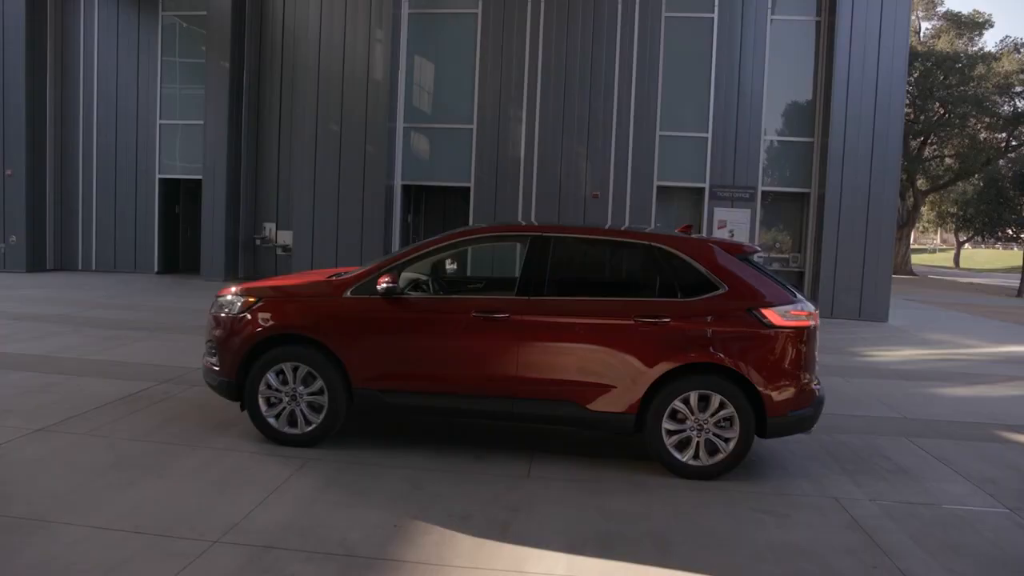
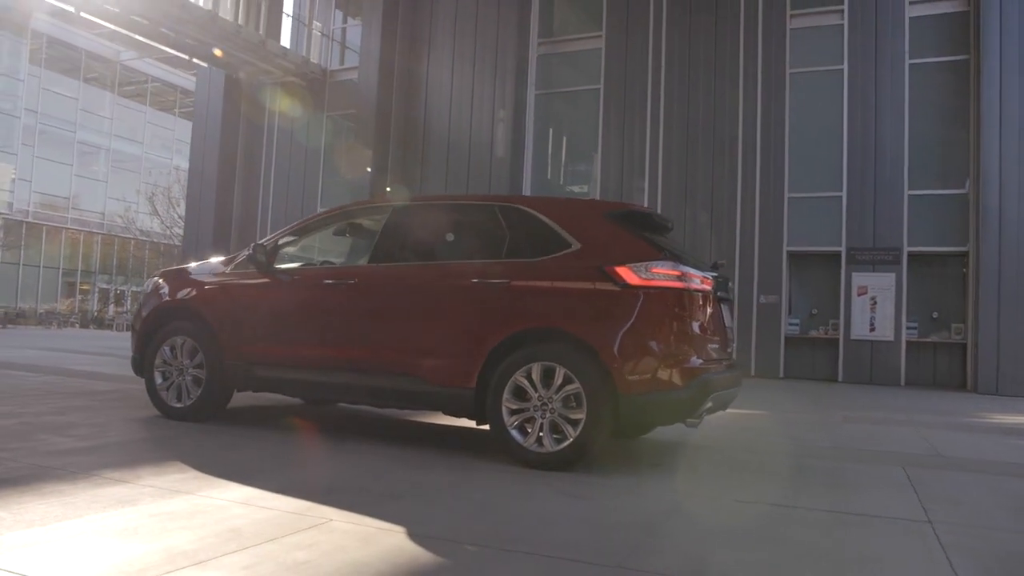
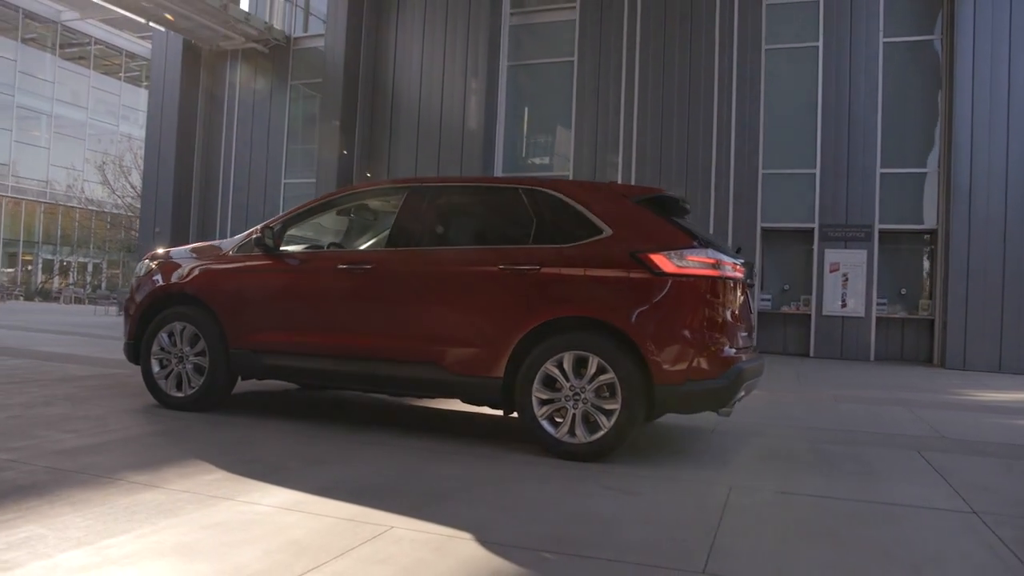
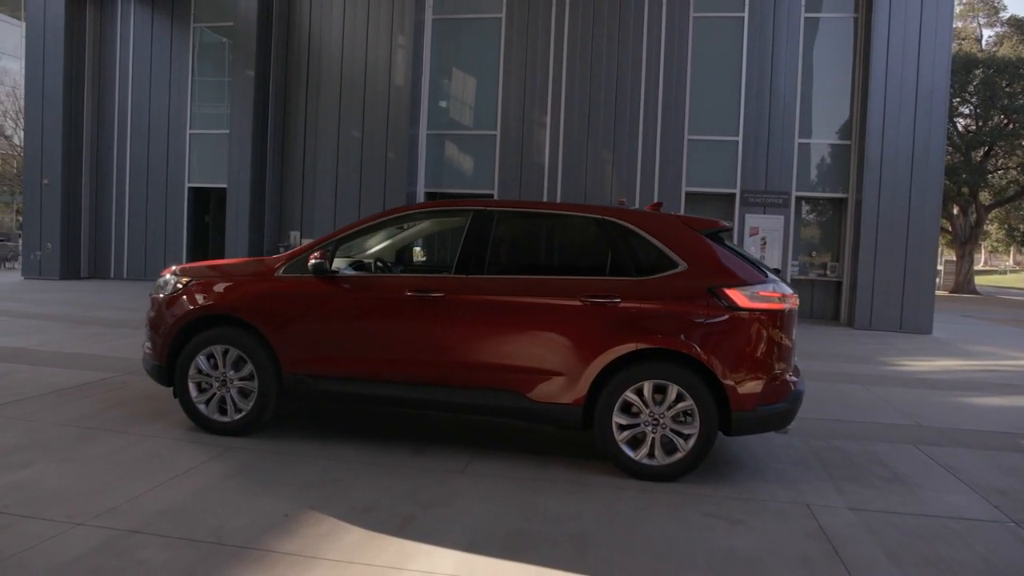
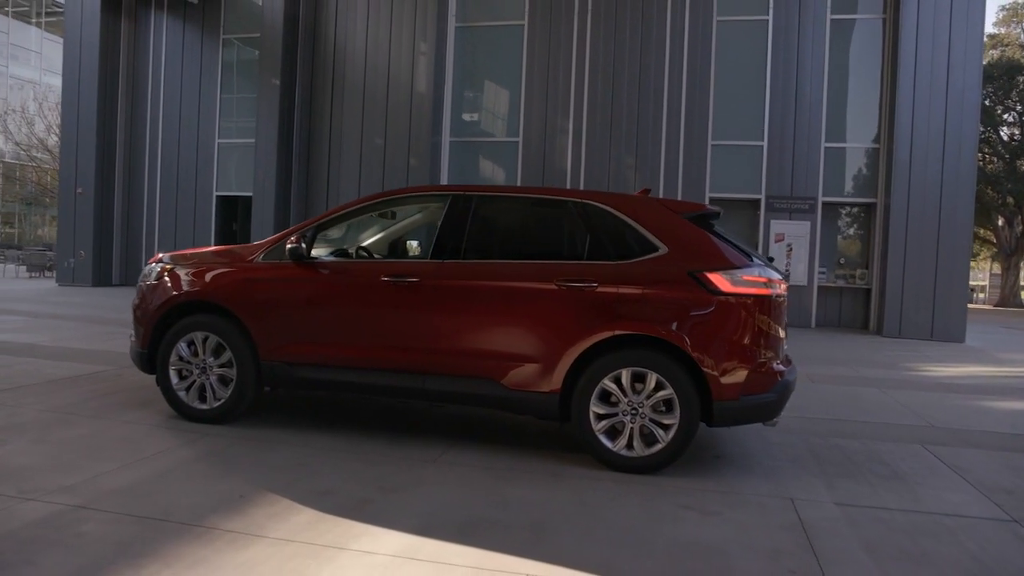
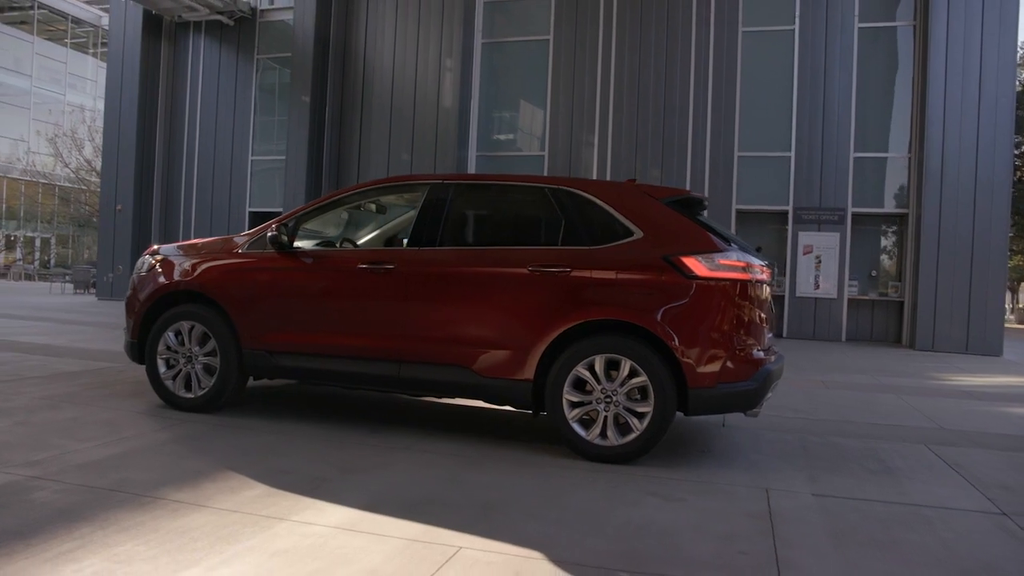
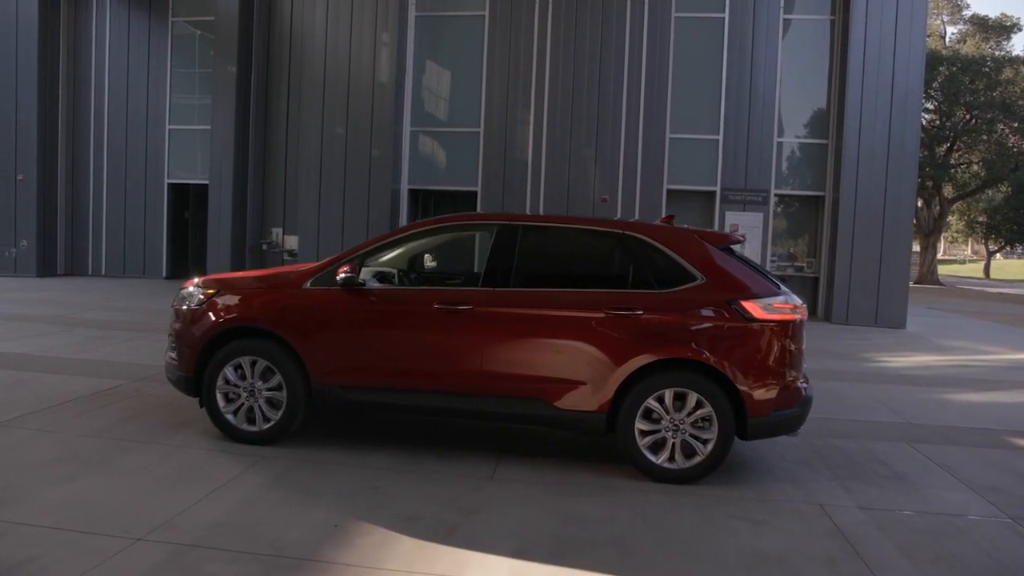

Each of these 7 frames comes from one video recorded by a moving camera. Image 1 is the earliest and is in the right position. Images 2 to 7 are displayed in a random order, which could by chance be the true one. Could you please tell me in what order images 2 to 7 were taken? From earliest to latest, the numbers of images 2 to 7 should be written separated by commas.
7, 4, 5, 6, 3, 2
